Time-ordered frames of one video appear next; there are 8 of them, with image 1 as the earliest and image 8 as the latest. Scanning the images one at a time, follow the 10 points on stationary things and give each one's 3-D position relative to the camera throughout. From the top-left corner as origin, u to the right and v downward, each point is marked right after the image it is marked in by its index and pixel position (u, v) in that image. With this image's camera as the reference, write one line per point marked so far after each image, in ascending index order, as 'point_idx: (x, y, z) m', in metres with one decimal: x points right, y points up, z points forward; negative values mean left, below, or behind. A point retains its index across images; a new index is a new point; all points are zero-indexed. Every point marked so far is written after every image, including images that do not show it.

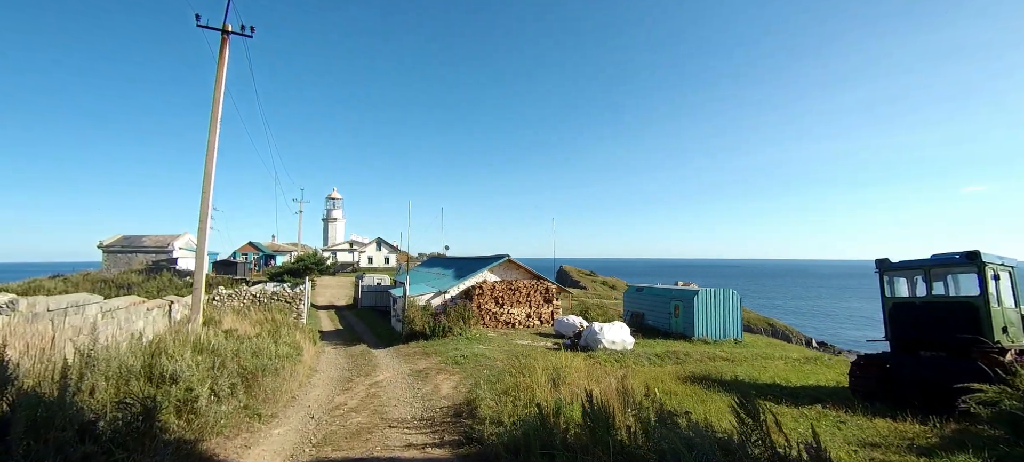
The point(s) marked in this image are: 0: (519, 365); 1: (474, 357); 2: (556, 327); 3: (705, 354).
0: (+0.2, -3.5, +11.2) m
1: (-1.0, -3.6, +12.5) m
2: (+1.8, -3.9, +18.0) m
3: (+6.3, -4.0, +14.3) m
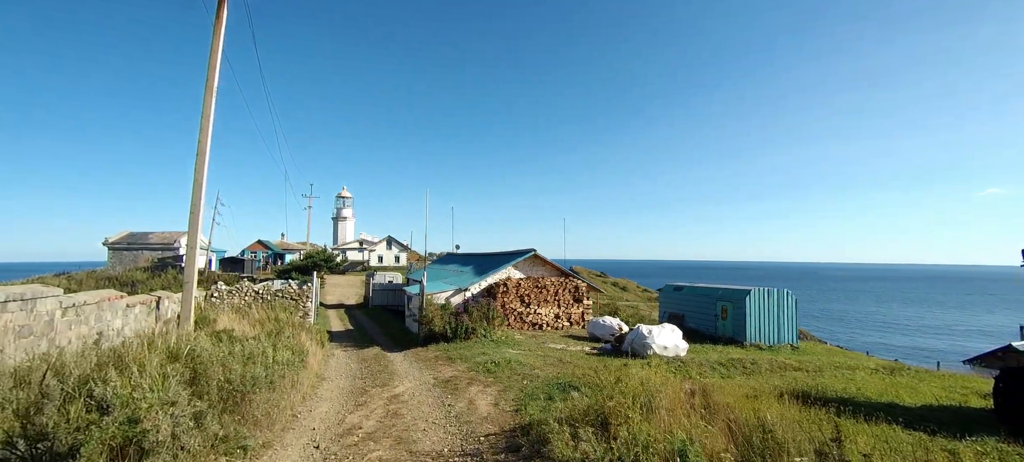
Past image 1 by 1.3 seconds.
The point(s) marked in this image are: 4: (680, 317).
0: (+1.1, -3.1, +9.4) m
1: (0.0, -3.2, +10.7) m
2: (+2.9, -3.6, +16.2) m
3: (+7.3, -3.7, +12.3) m
4: (+7.4, -3.7, +18.9) m
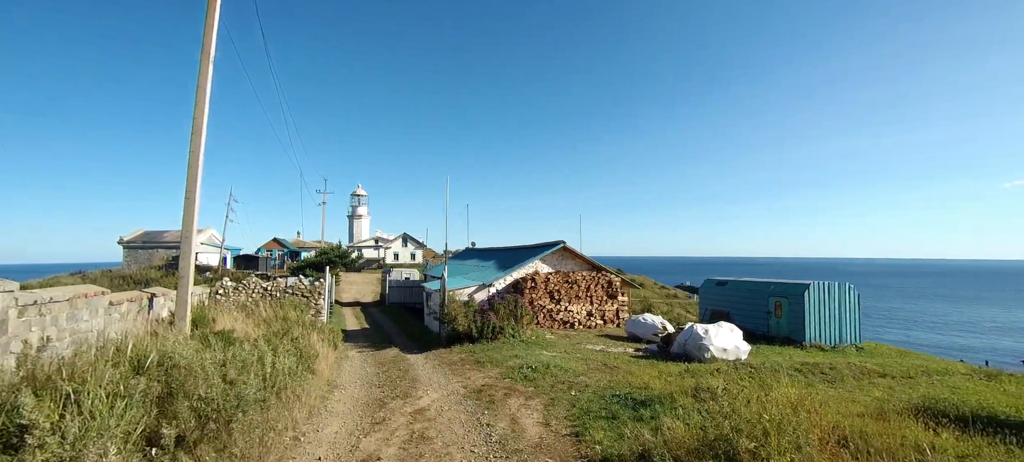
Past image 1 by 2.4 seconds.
0: (+1.9, -2.8, +7.9) m
1: (+0.8, -2.9, +9.2) m
2: (+3.9, -3.2, +14.6) m
3: (+8.2, -3.3, +10.6) m
4: (+8.5, -3.3, +17.2) m
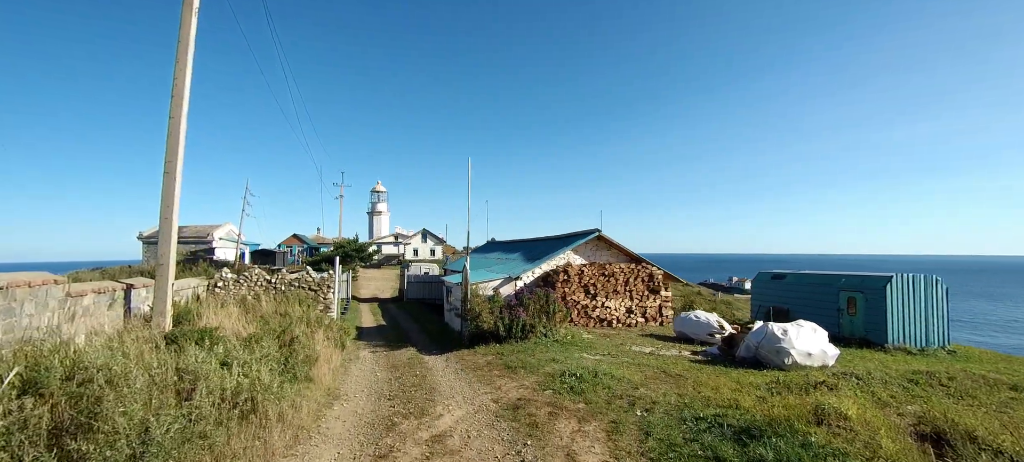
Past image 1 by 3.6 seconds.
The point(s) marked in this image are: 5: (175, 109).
0: (+2.5, -2.4, +6.1) m
1: (+1.5, -2.5, +7.5) m
2: (+4.8, -2.8, +12.8) m
3: (+8.9, -2.8, +8.6) m
4: (+9.5, -2.8, +15.2) m
5: (-6.4, +2.3, +8.3) m
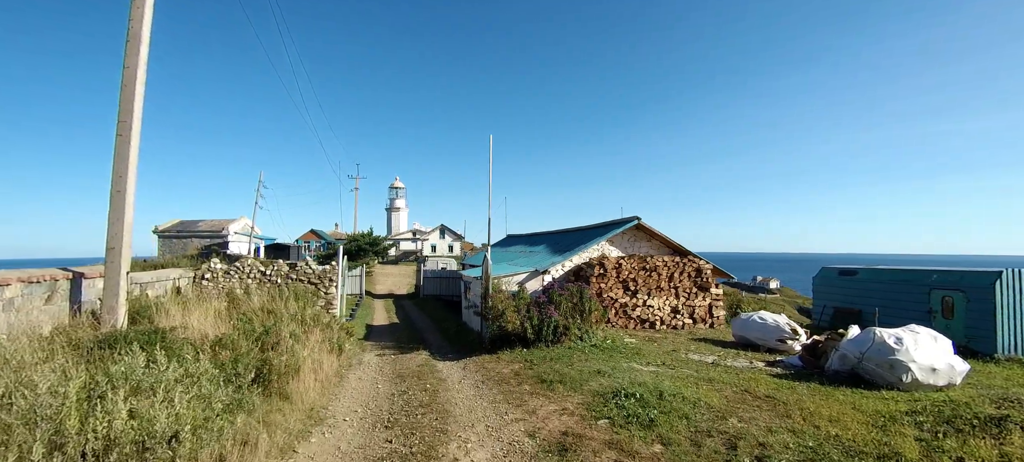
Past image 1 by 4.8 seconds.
0: (+2.9, -2.0, +4.2) m
1: (+2.0, -2.1, +5.7) m
2: (+5.5, -2.4, +10.8) m
3: (+9.5, -2.5, +6.4) m
4: (+10.3, -2.4, +13.0) m
5: (-5.9, +2.7, +6.7) m
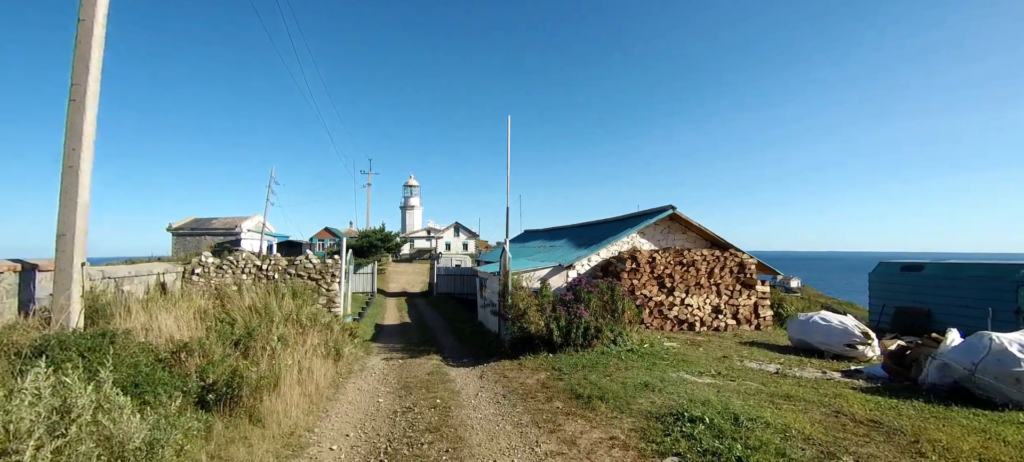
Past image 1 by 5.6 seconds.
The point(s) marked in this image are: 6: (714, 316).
0: (+3.2, -1.8, +2.9) m
1: (+2.3, -1.9, +4.4) m
2: (+6.0, -2.1, +9.4) m
3: (+9.8, -2.3, +4.9) m
4: (+10.8, -2.1, +11.5) m
5: (-5.5, +2.9, +5.7) m
6: (+5.0, -2.1, +11.0) m
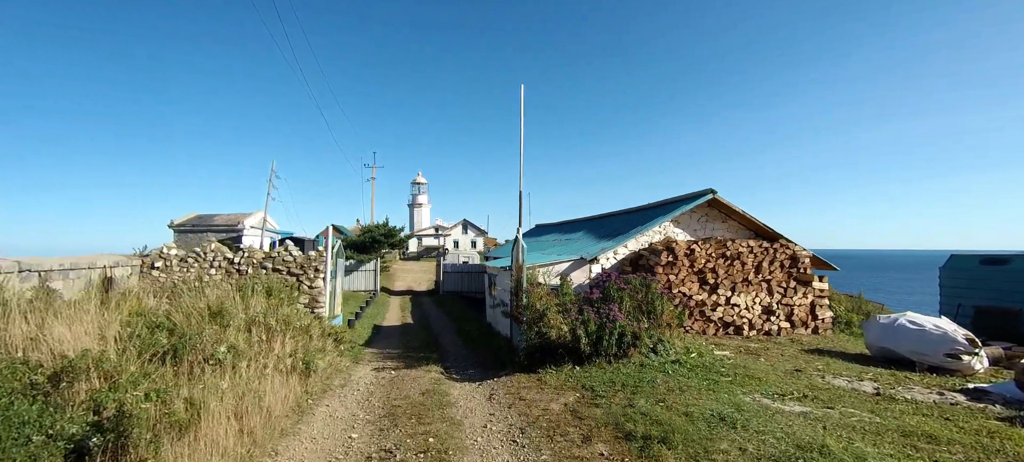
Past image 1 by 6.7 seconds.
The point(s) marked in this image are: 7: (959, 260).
0: (+3.4, -1.5, +1.3) m
1: (+2.5, -1.6, +2.8) m
2: (+6.3, -1.9, +7.7) m
3: (+10.0, -2.0, +3.2) m
4: (+11.1, -1.8, +9.7) m
5: (-5.4, +3.1, +4.2) m
6: (+5.4, -1.8, +9.3) m
7: (+11.2, -0.7, +11.1) m
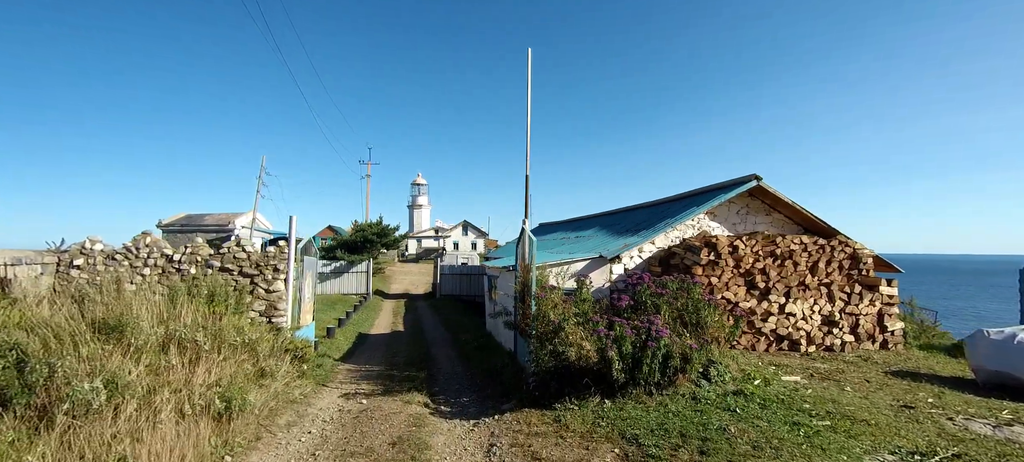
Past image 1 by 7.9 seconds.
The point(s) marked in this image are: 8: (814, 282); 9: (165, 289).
0: (+3.4, -1.4, -0.4) m
1: (+2.5, -1.5, +1.1) m
2: (+6.3, -1.7, +6.0) m
3: (+10.1, -1.8, +1.5) m
4: (+11.2, -1.7, +8.0) m
5: (-5.3, +3.3, +2.6) m
6: (+5.4, -1.7, +7.6) m
7: (+11.3, -0.6, +9.5) m
8: (+5.4, -0.9, +7.8) m
9: (-4.8, -0.8, +6.0) m
